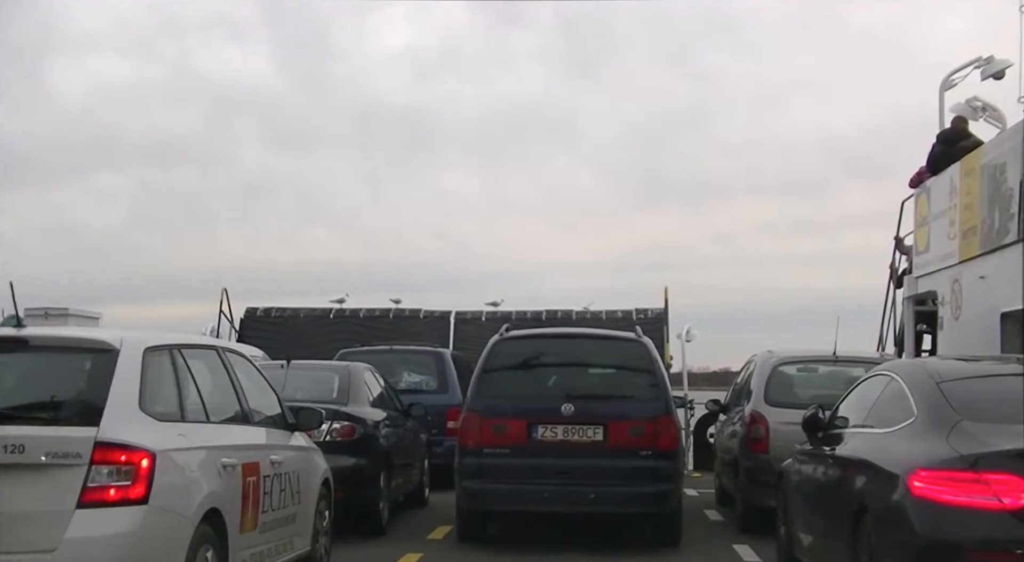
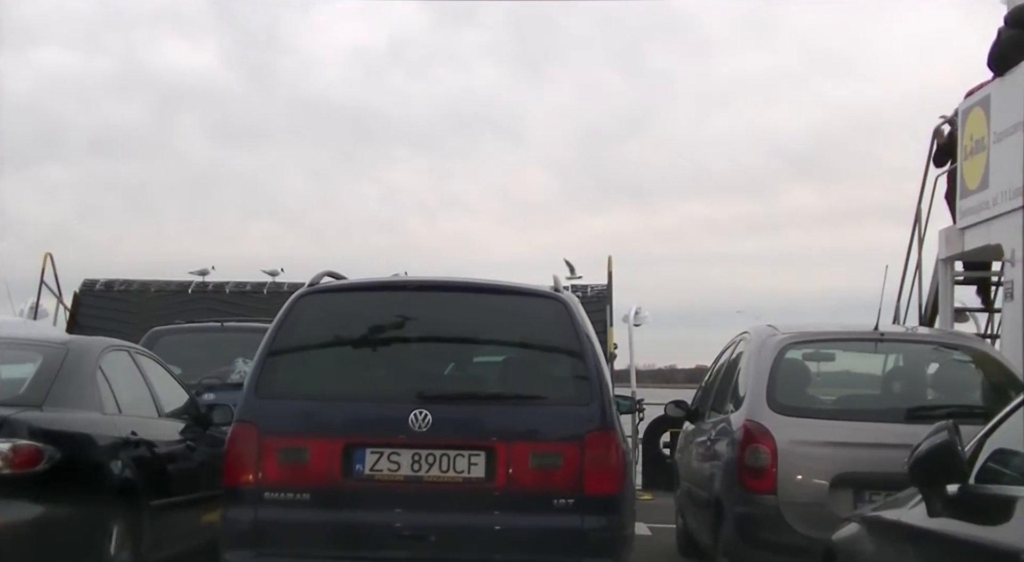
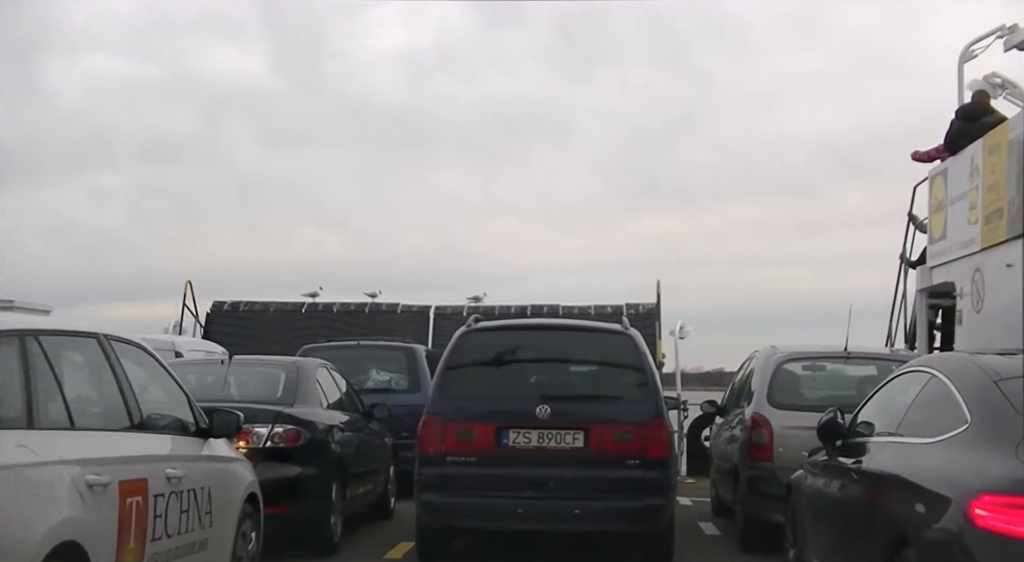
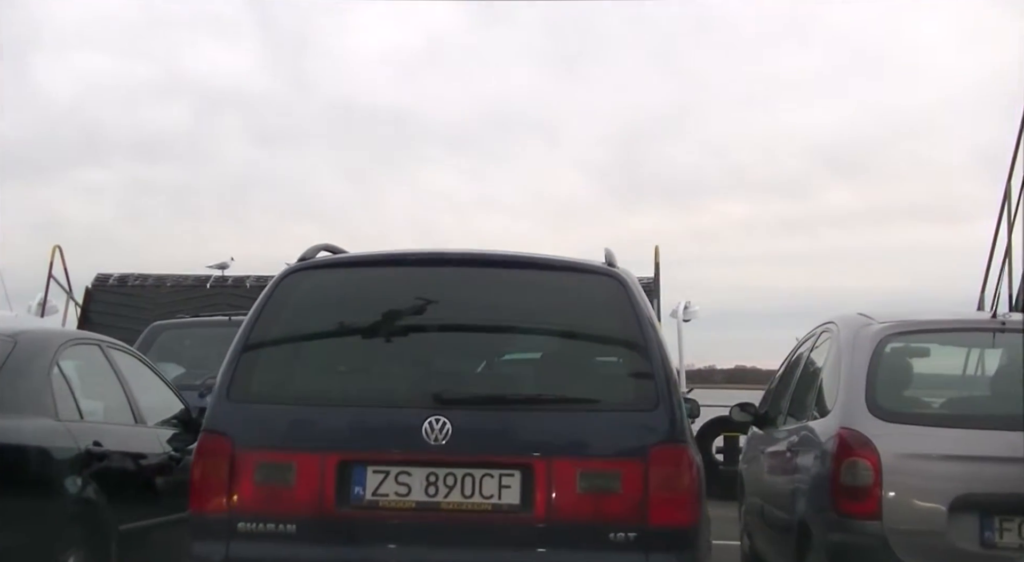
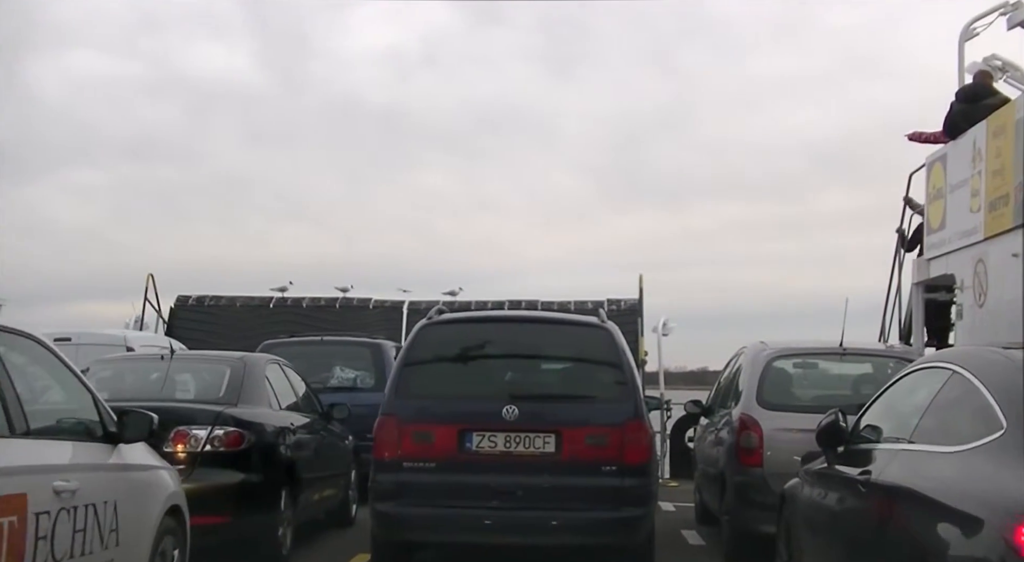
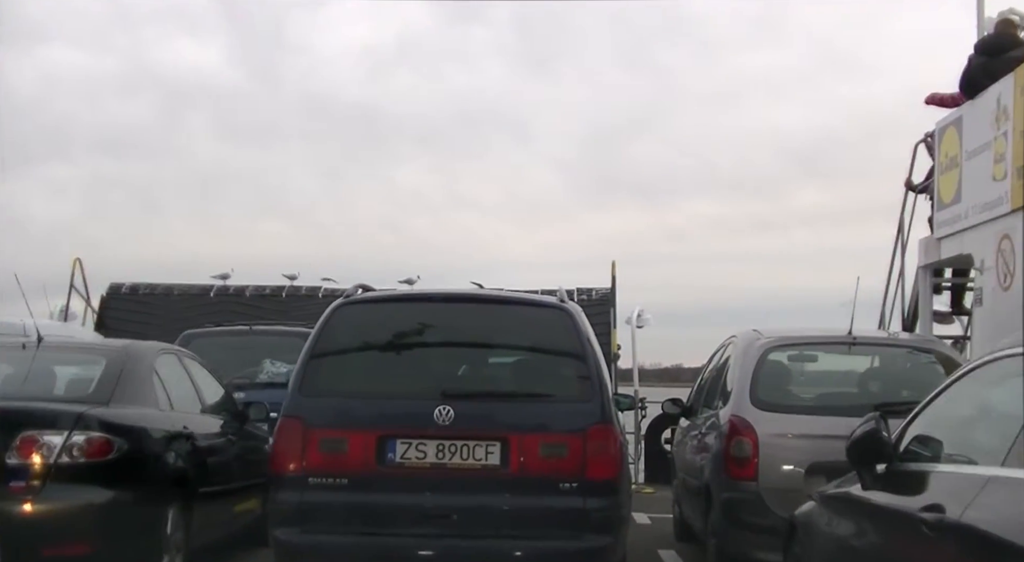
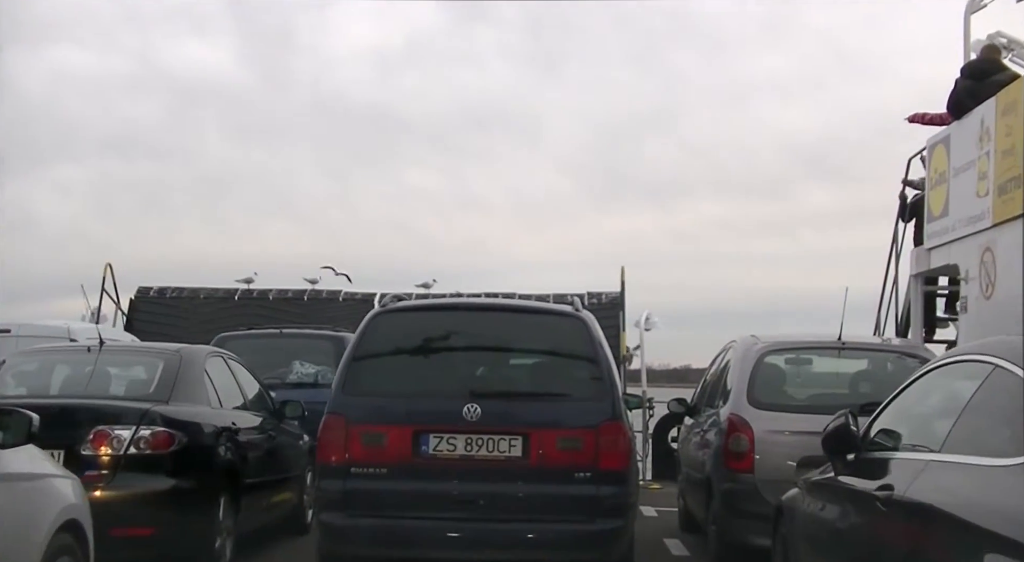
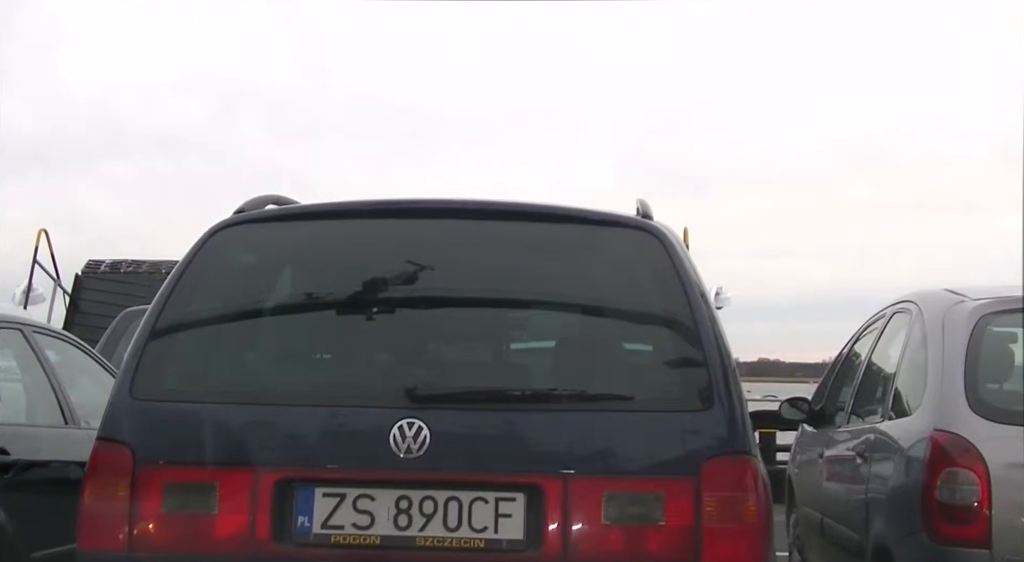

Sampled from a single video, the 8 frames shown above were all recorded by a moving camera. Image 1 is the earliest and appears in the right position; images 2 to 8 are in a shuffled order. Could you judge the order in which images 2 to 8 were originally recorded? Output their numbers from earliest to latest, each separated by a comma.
3, 5, 7, 6, 2, 4, 8
